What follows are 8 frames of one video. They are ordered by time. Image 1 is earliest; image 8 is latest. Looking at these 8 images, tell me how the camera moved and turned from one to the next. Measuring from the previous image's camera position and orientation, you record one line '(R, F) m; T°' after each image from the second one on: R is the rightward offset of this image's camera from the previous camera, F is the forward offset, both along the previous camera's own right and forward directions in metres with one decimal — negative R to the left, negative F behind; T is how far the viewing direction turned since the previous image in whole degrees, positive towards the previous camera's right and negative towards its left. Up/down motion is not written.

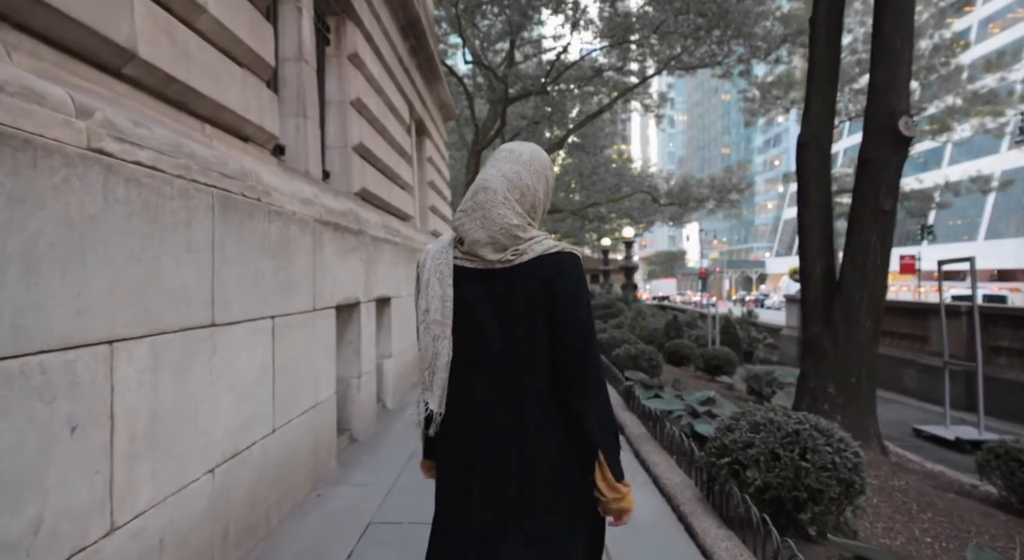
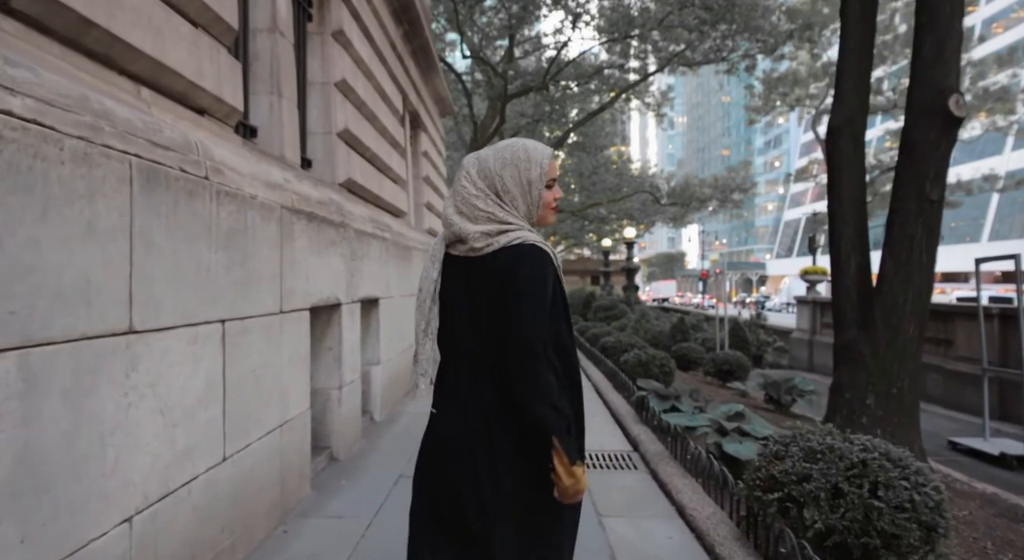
(0.0, +0.7) m; 0°
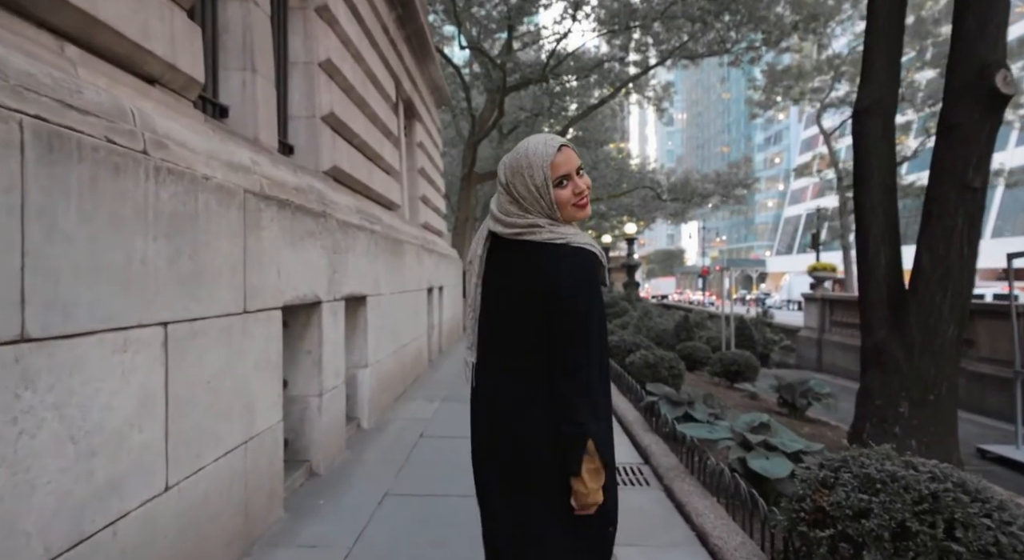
(0.0, +0.5) m; 0°
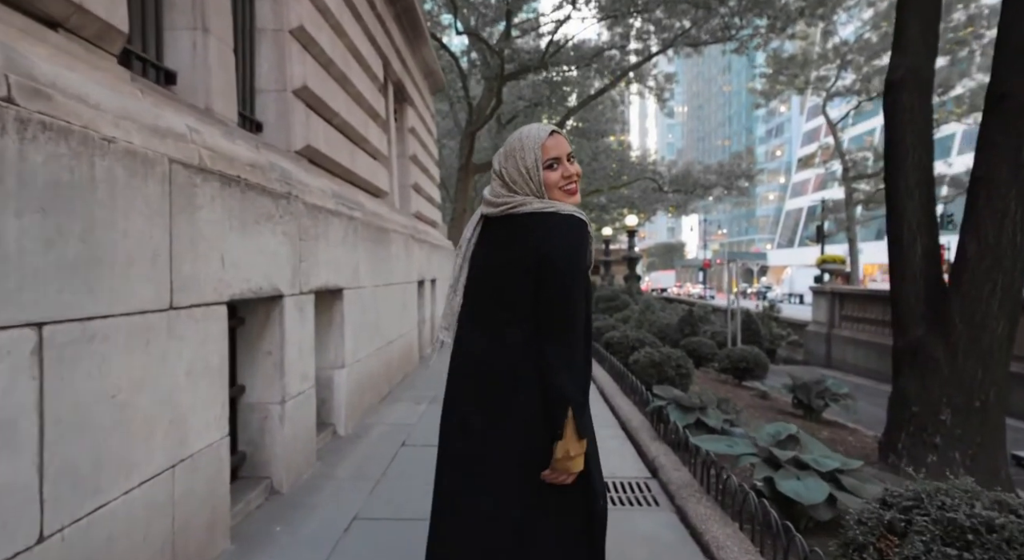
(+0.1, +0.6) m; 0°
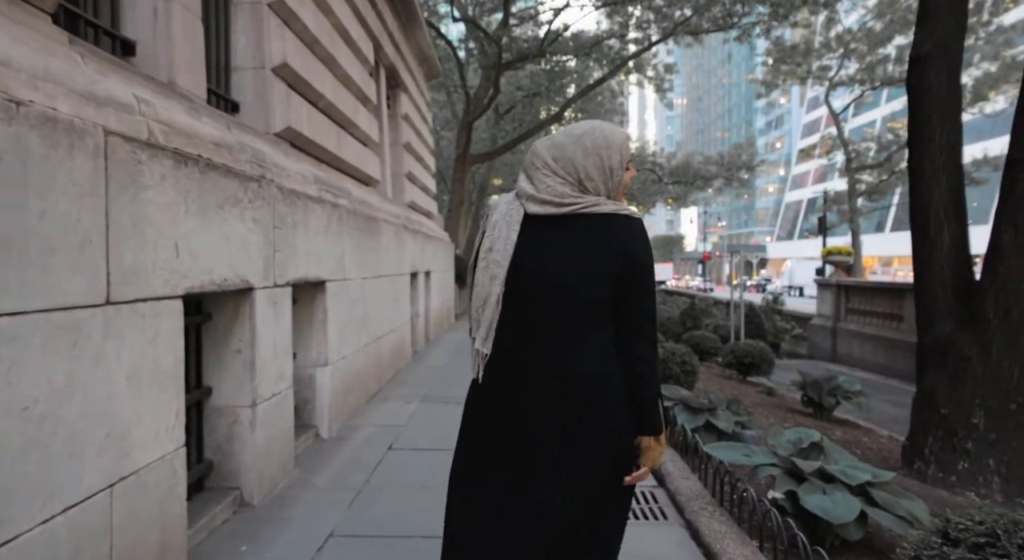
(0.0, +0.4) m; 0°
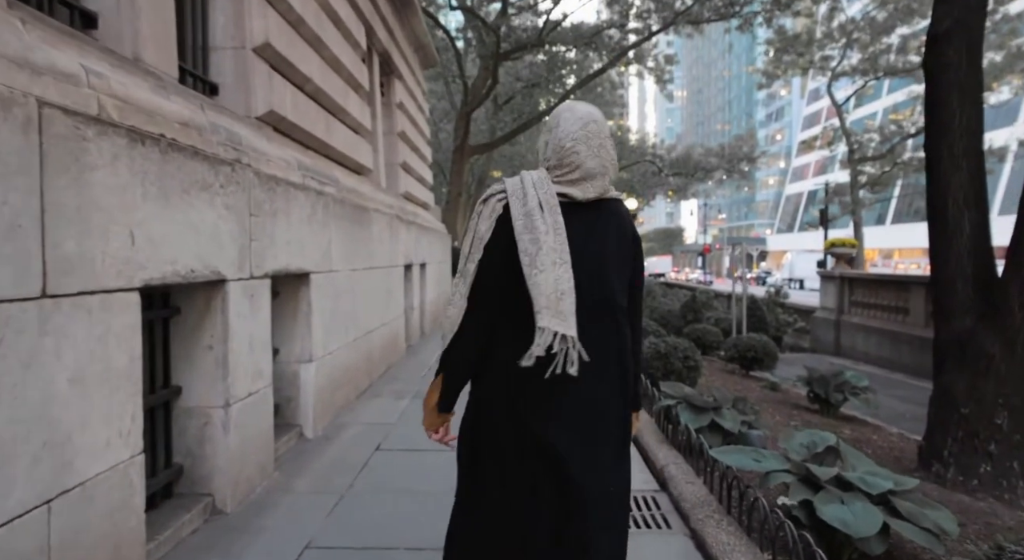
(0.0, +0.3) m; 0°
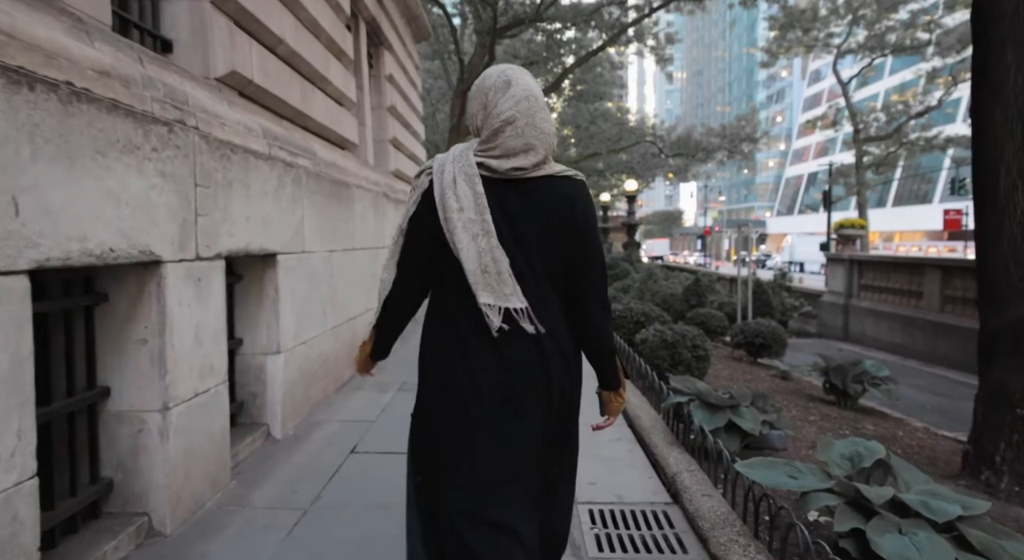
(+0.1, +0.5) m; 0°
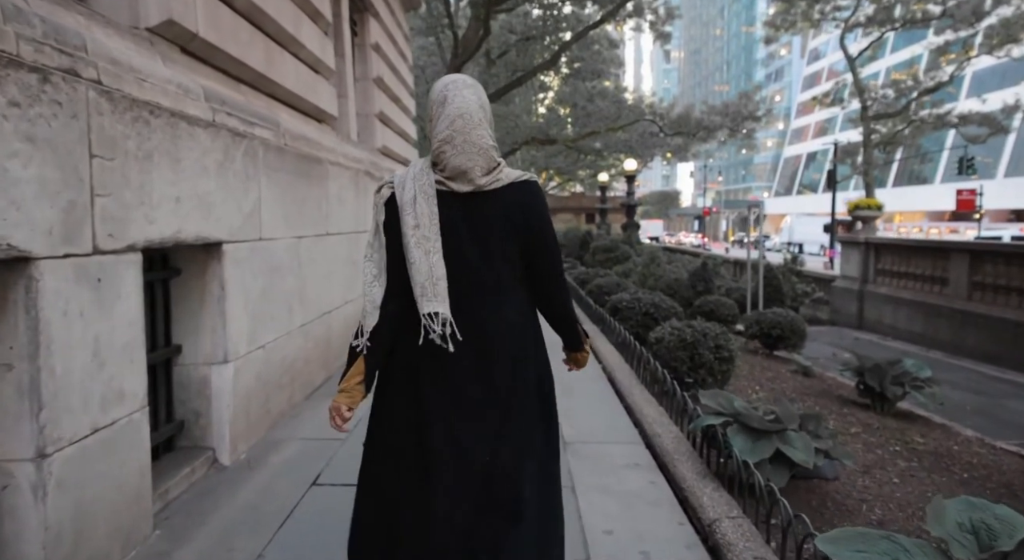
(0.0, +0.8) m; 0°
